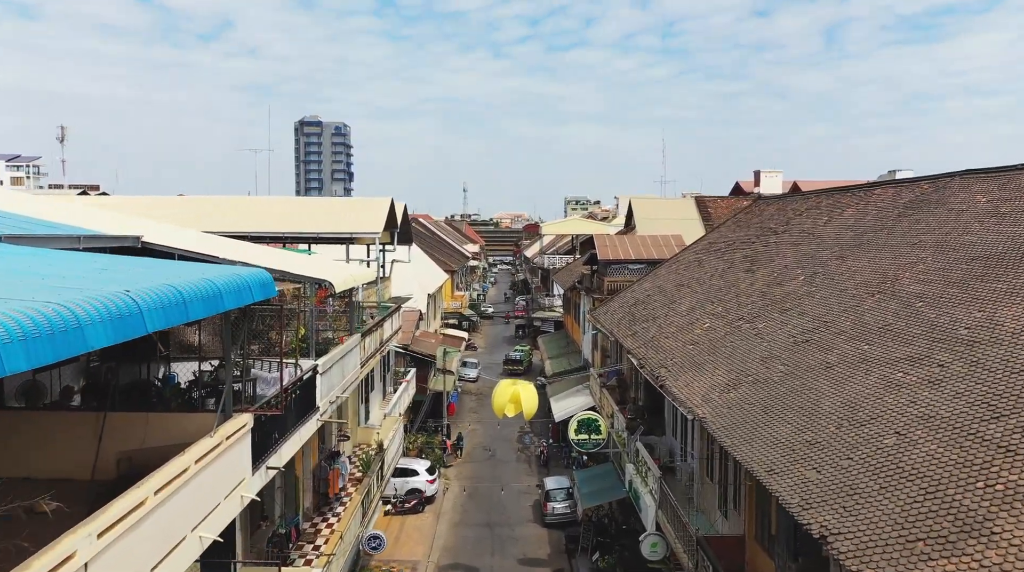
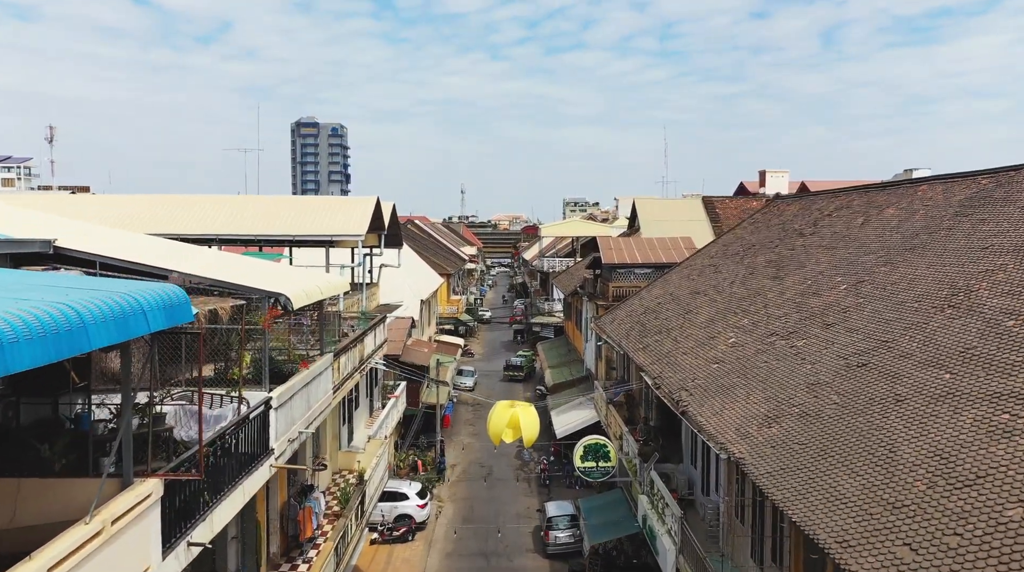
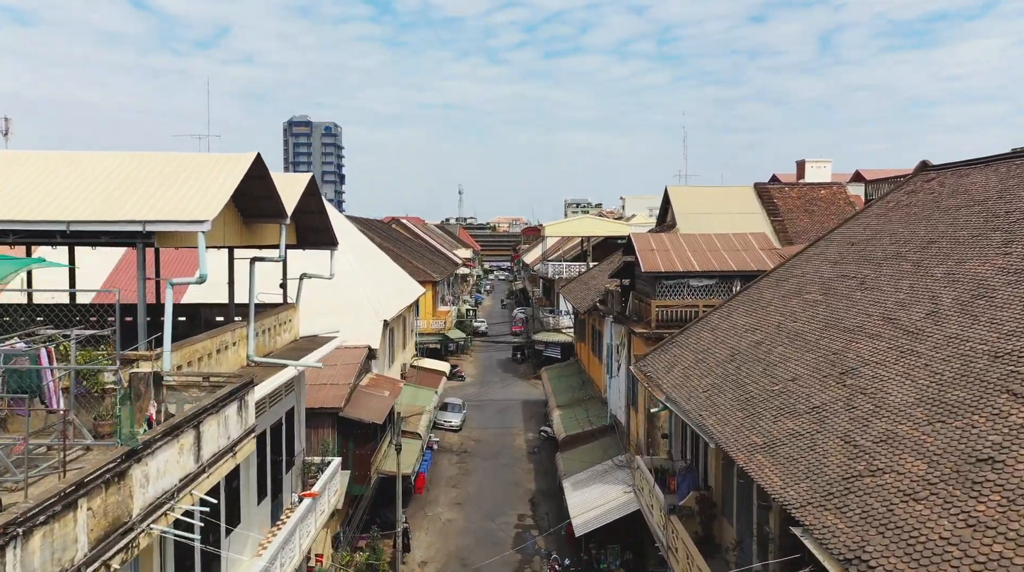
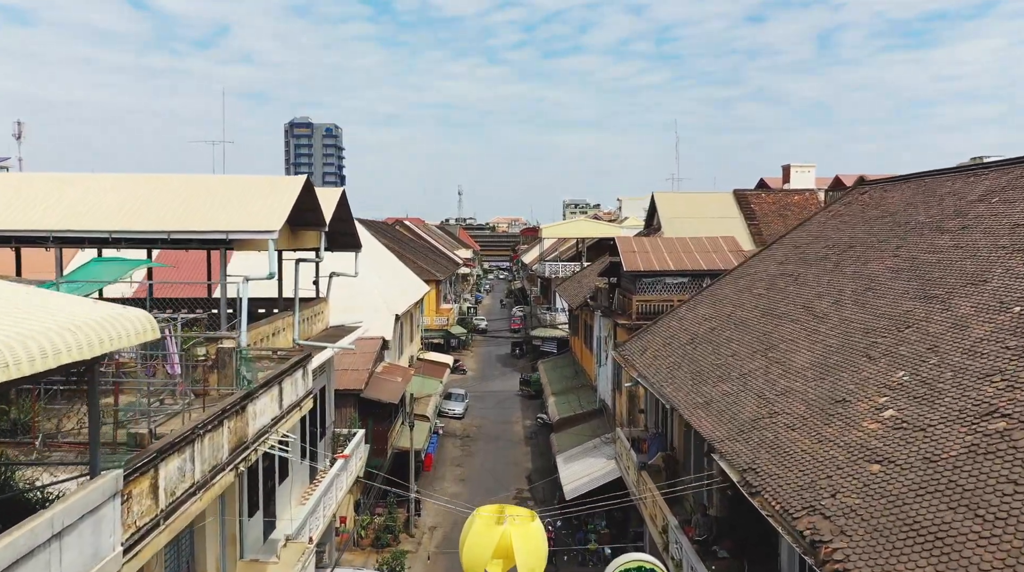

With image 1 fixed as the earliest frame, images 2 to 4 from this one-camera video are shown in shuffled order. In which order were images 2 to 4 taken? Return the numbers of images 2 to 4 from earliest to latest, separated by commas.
2, 4, 3
